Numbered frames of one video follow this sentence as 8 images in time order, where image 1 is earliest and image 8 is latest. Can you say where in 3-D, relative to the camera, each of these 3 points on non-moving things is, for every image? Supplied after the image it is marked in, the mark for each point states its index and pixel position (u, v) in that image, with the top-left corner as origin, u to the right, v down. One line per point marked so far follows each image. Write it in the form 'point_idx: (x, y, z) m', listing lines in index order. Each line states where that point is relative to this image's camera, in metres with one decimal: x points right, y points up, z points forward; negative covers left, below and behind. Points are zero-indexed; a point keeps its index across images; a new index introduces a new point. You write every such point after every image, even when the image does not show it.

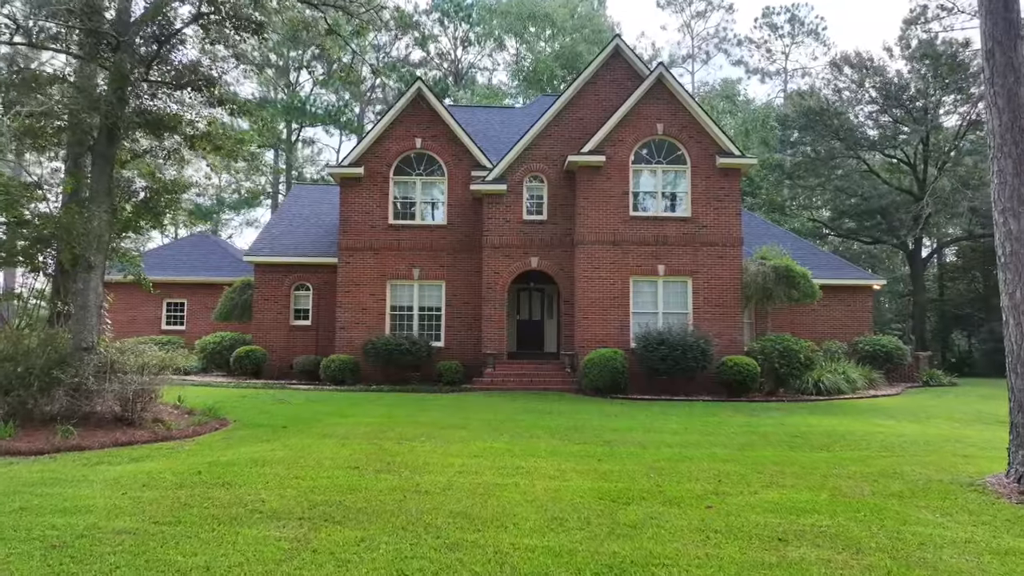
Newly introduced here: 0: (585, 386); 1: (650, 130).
0: (+1.6, -2.2, +17.9) m
1: (+3.3, +3.8, +19.6) m
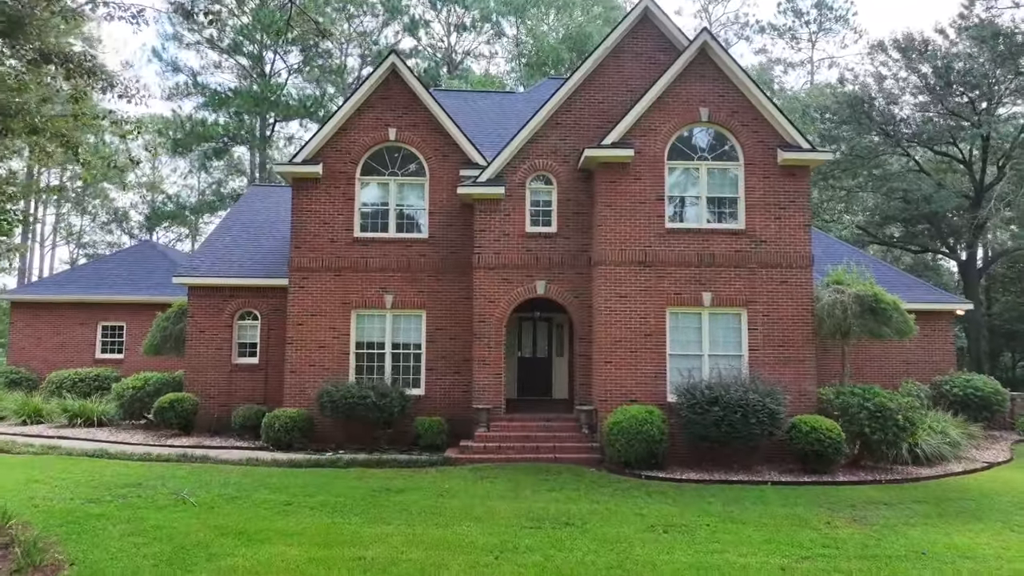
0: (+1.6, -2.8, +13.4) m
1: (+3.3, +3.2, +15.1) m
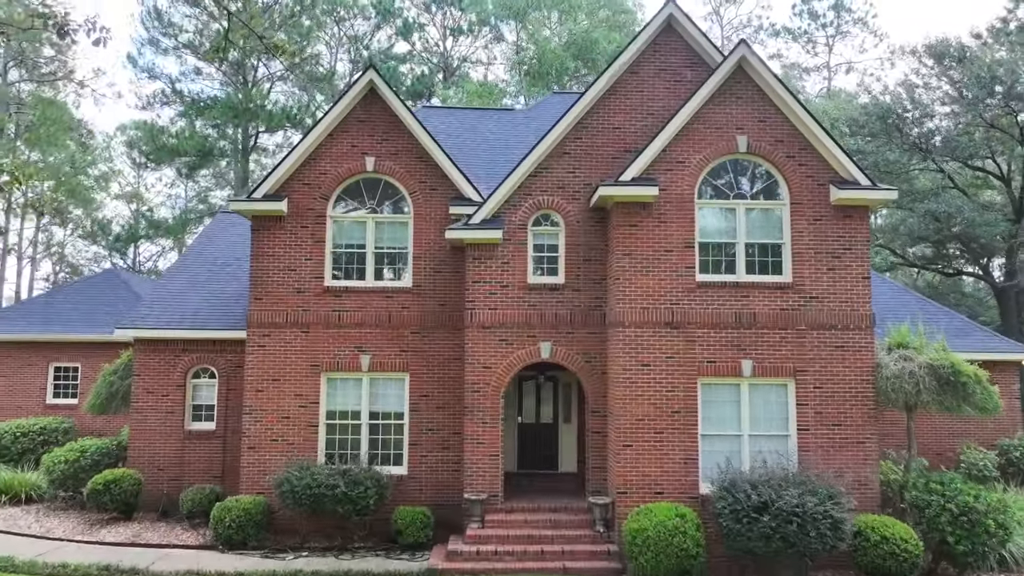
0: (+1.6, -3.8, +10.9) m
1: (+3.3, +2.2, +12.6) m
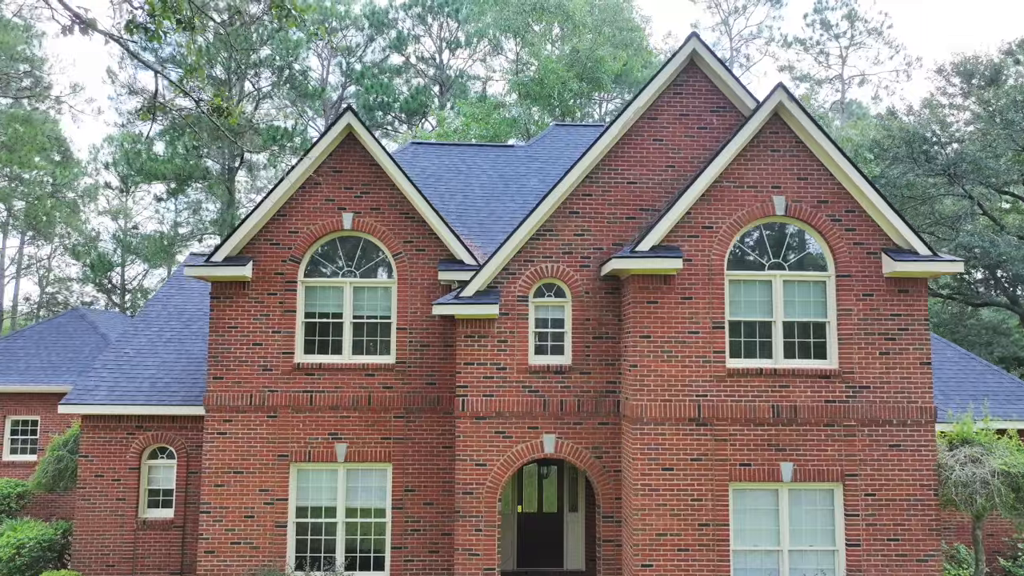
0: (+1.6, -4.9, +9.1) m
1: (+3.2, +1.0, +10.7) m
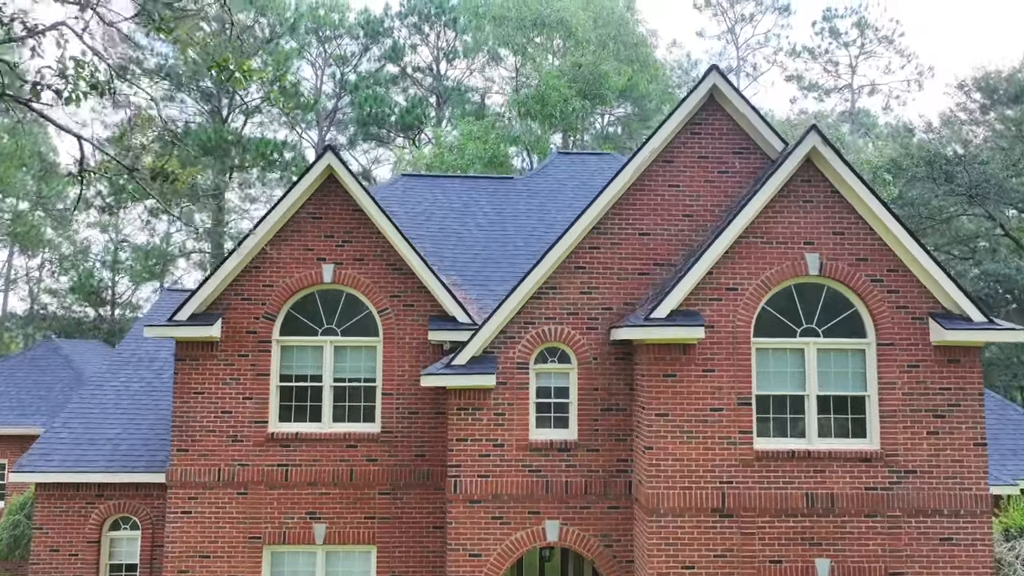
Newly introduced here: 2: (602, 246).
0: (+1.5, -5.8, +7.8) m
1: (+3.2, +0.2, +9.5) m
2: (+1.1, +0.5, +10.3) m
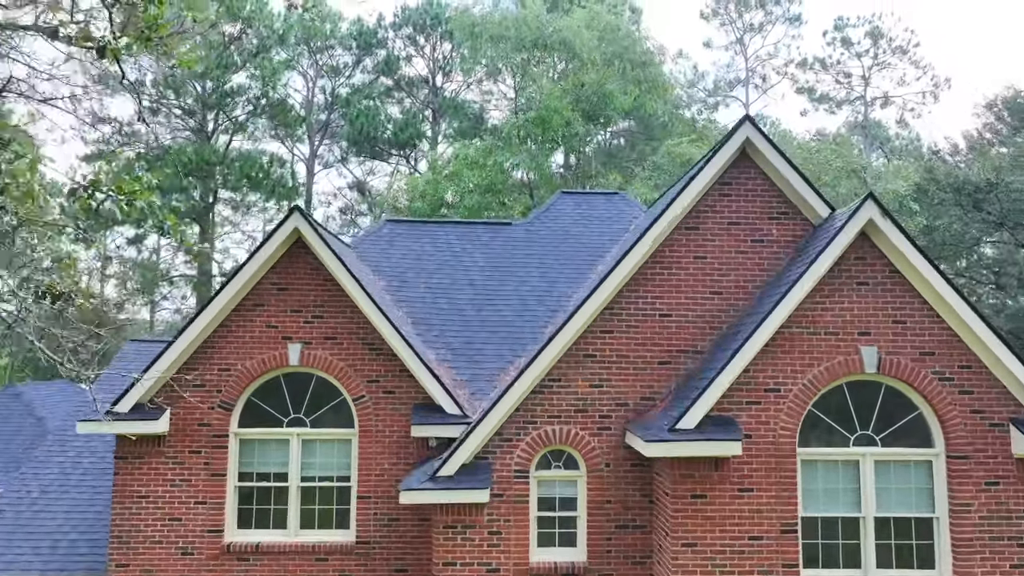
0: (+1.5, -6.7, +6.2) m
1: (+3.2, -0.7, +7.9) m
2: (+1.1, -0.4, +8.7) m
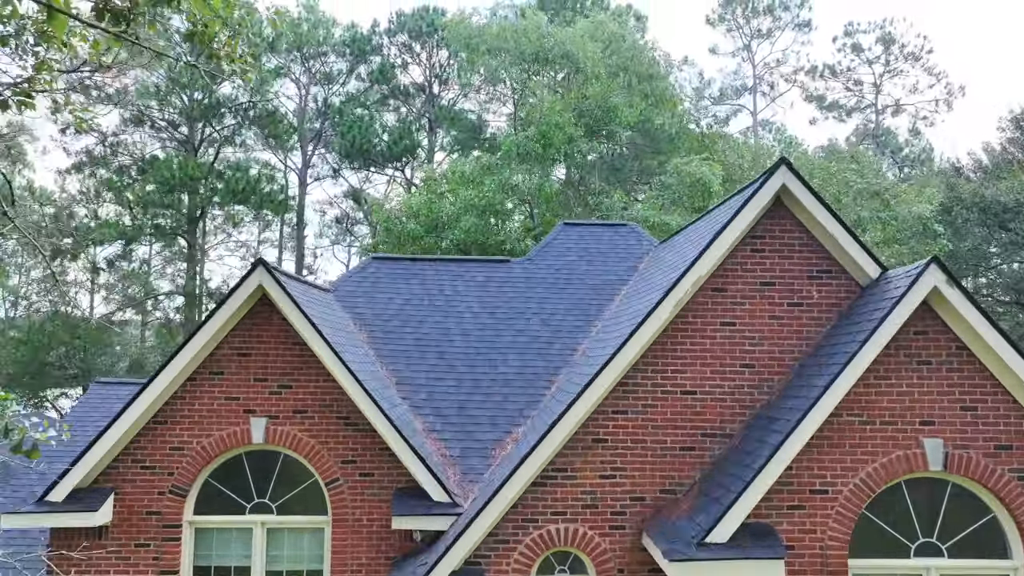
0: (+1.5, -7.4, +5.0) m
1: (+3.2, -1.4, +6.6) m
2: (+1.1, -1.1, +7.4) m
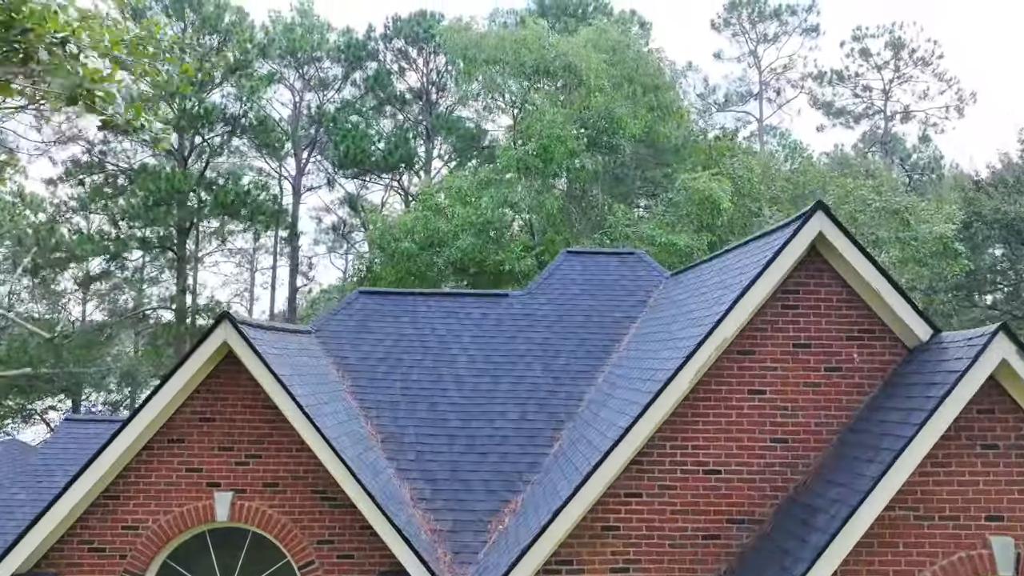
0: (+1.5, -7.9, +4.0) m
1: (+3.2, -1.9, +5.7) m
2: (+1.1, -1.6, +6.5) m
